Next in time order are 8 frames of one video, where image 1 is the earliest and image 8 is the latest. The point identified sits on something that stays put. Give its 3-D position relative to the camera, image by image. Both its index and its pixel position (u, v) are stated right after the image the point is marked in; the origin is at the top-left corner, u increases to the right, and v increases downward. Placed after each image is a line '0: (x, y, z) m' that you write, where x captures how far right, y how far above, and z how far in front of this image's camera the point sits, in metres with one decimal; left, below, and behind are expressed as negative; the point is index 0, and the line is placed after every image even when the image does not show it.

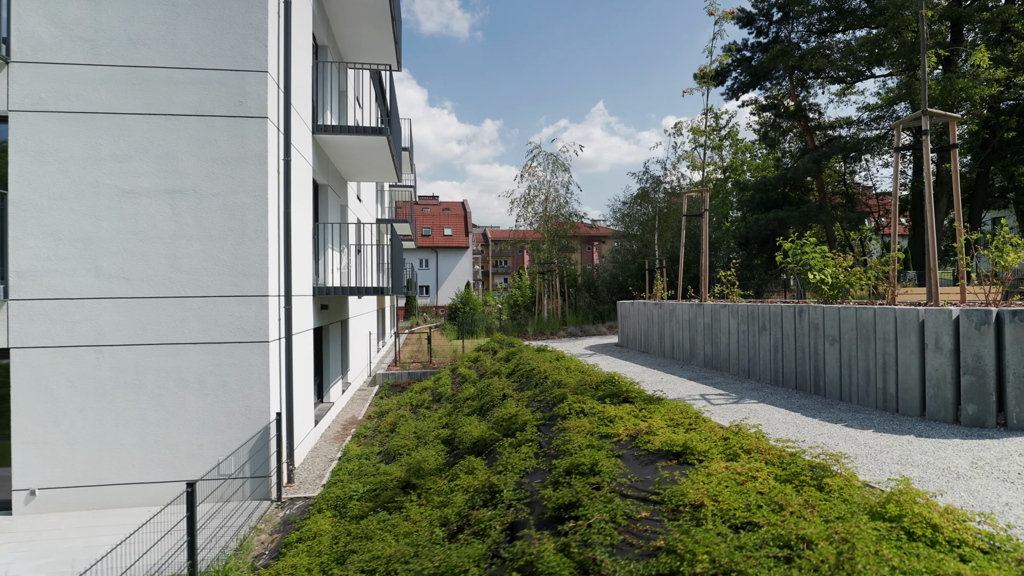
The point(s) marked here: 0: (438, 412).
0: (-0.9, -1.5, +7.0) m
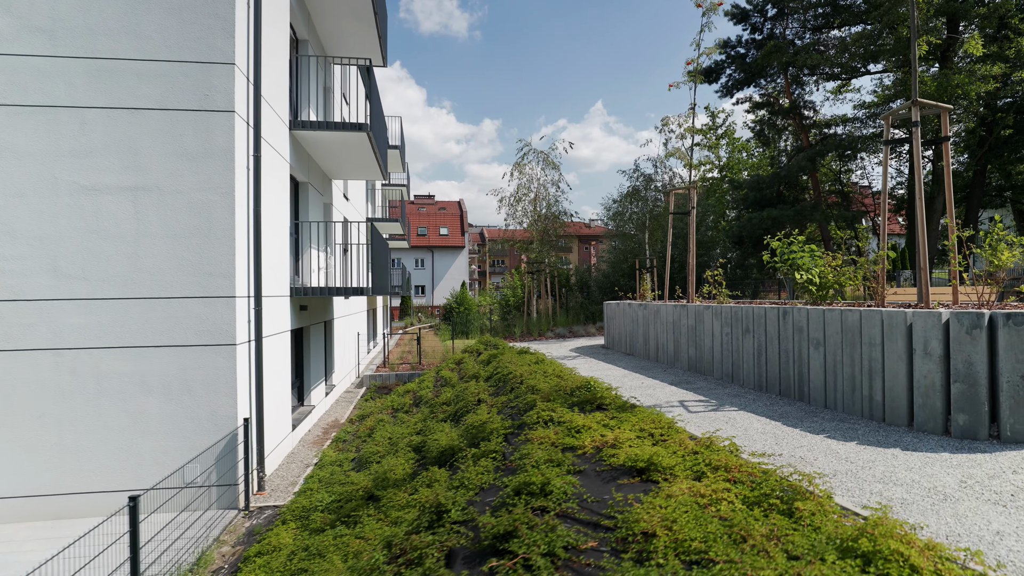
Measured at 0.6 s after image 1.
0: (-1.2, -1.5, +6.8) m
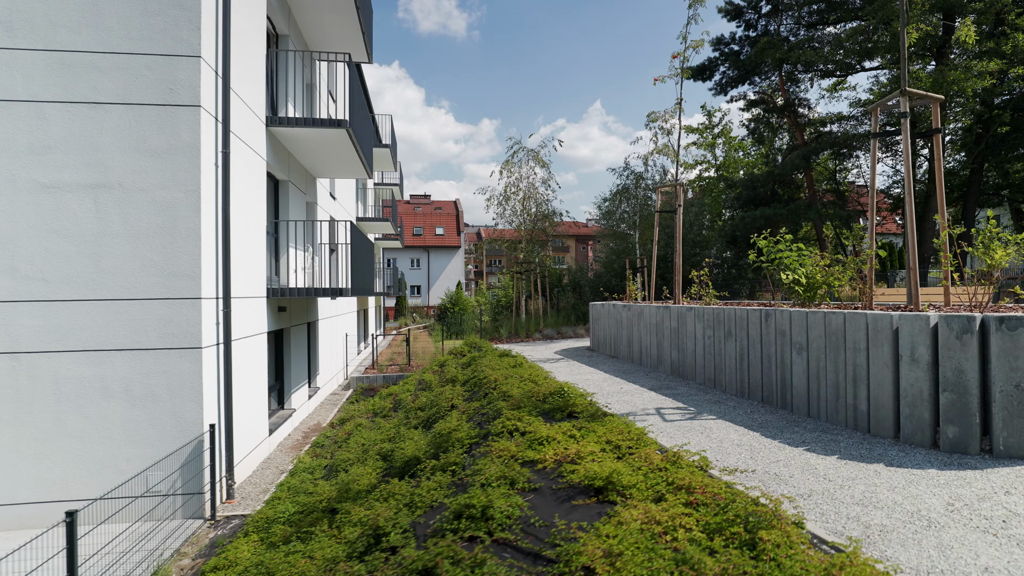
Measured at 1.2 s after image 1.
0: (-1.4, -1.5, +6.6) m
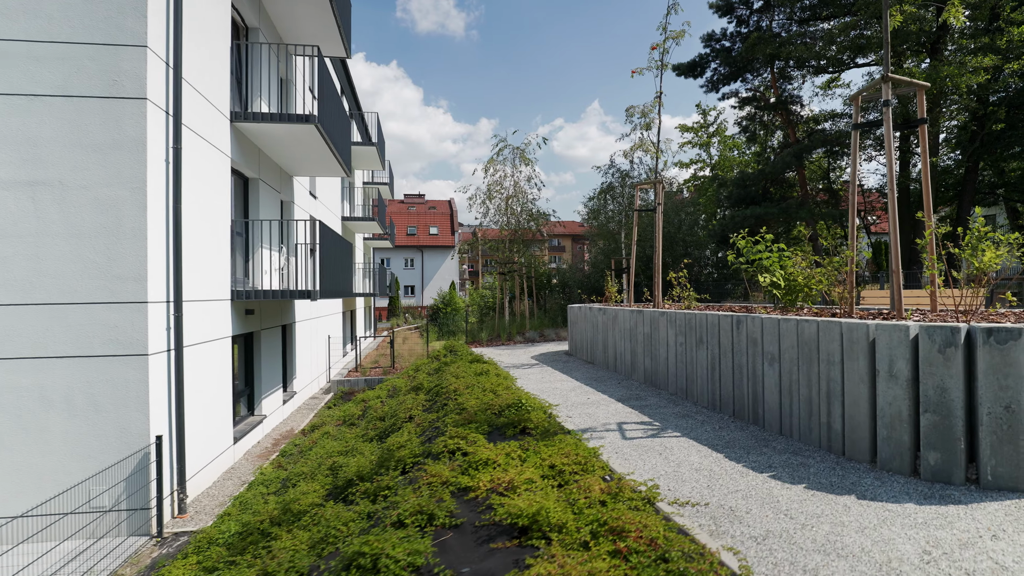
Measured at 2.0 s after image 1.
0: (-1.7, -1.5, +6.2) m
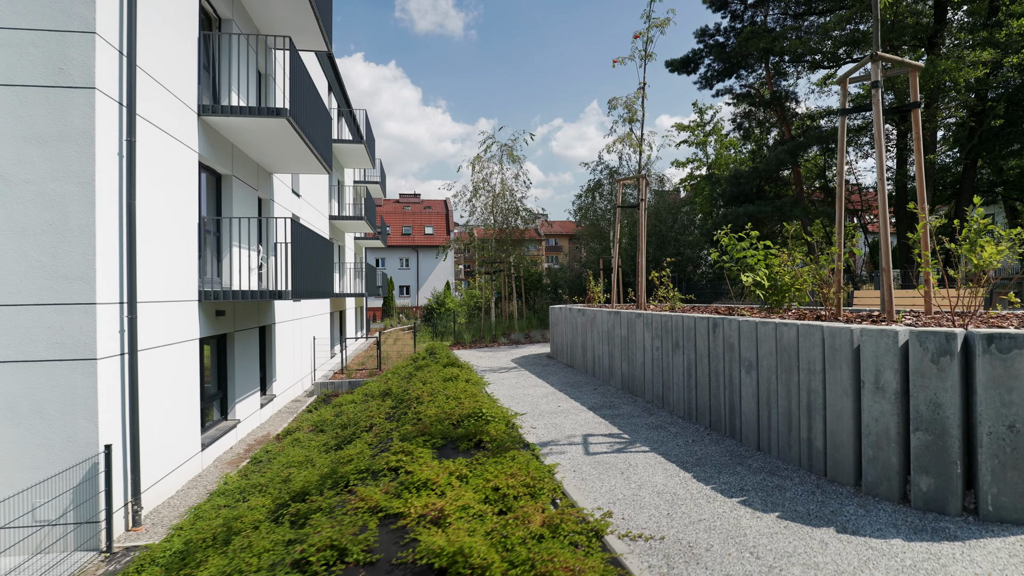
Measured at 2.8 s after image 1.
0: (-2.0, -1.5, +5.9) m
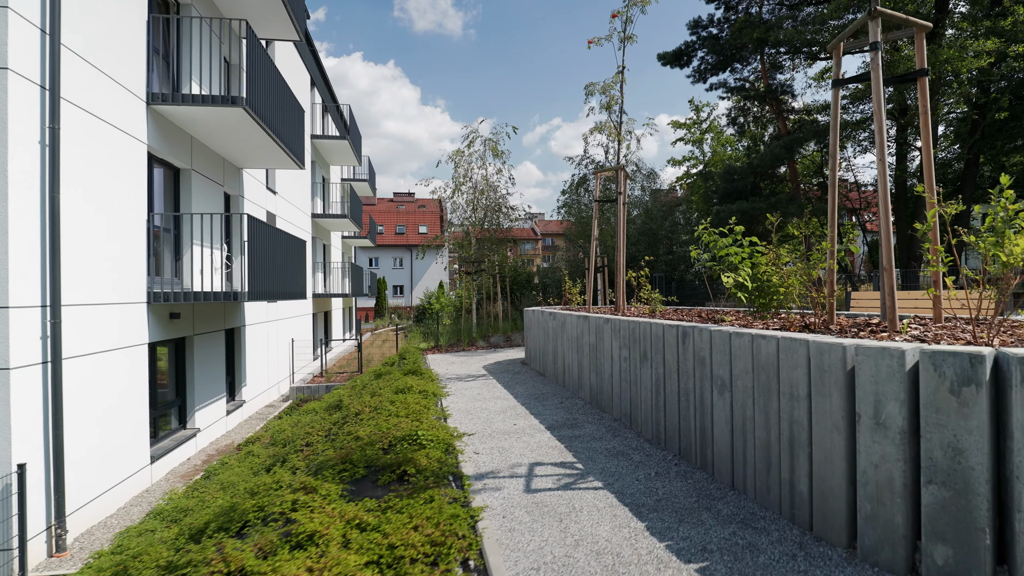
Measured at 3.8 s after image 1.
0: (-2.3, -1.6, +5.4) m
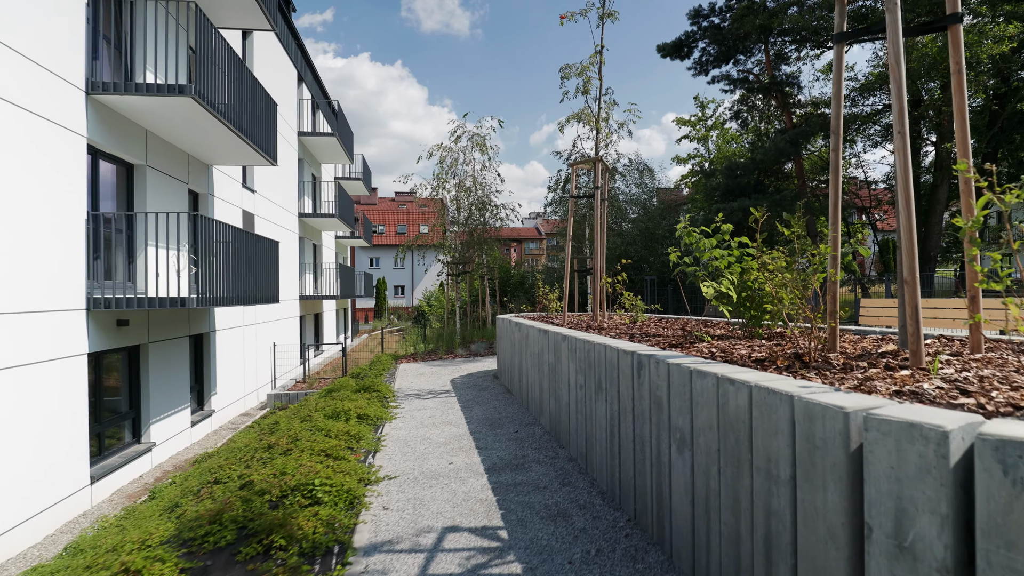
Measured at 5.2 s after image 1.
0: (-2.6, -1.6, +4.8) m
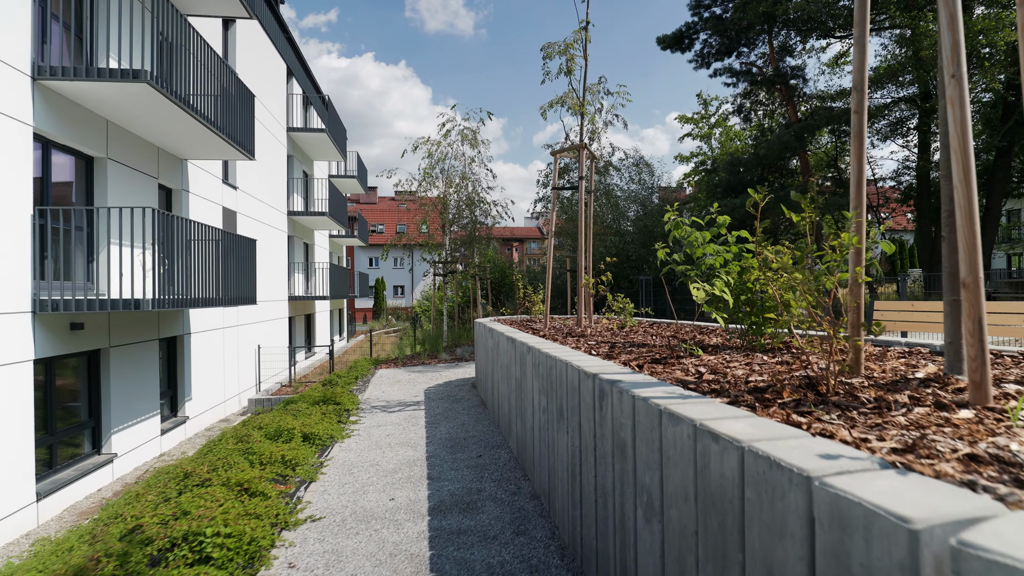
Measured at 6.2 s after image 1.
0: (-2.8, -1.6, +4.3) m
